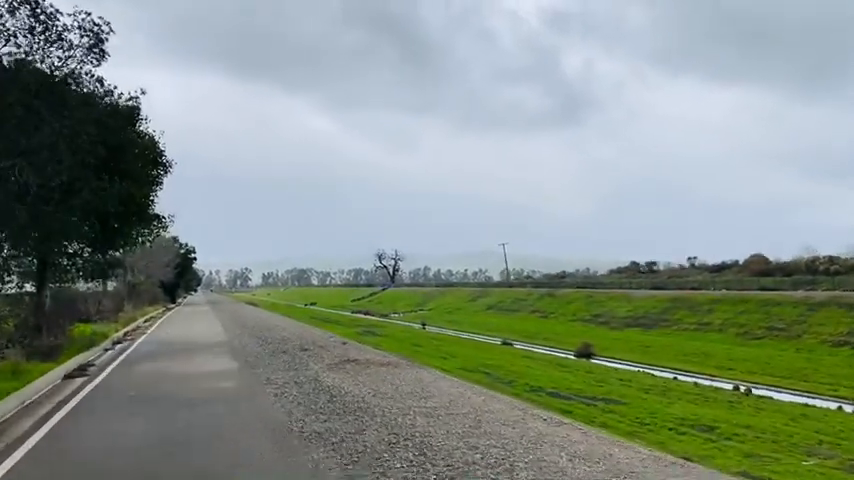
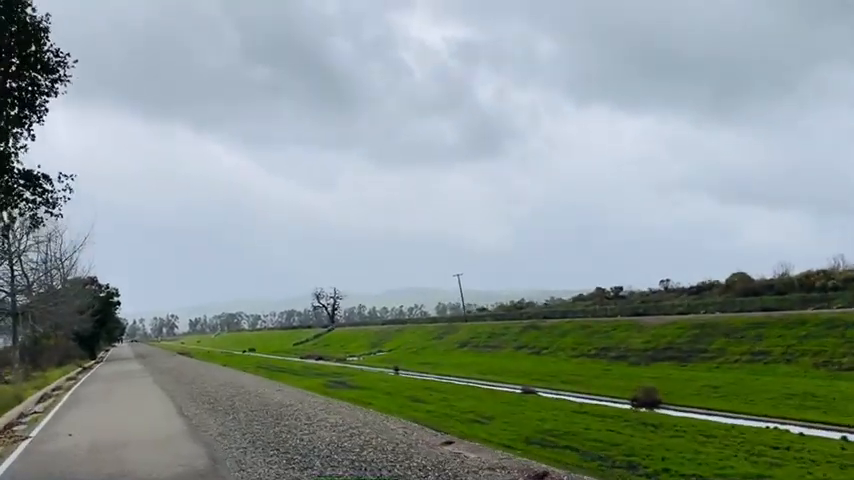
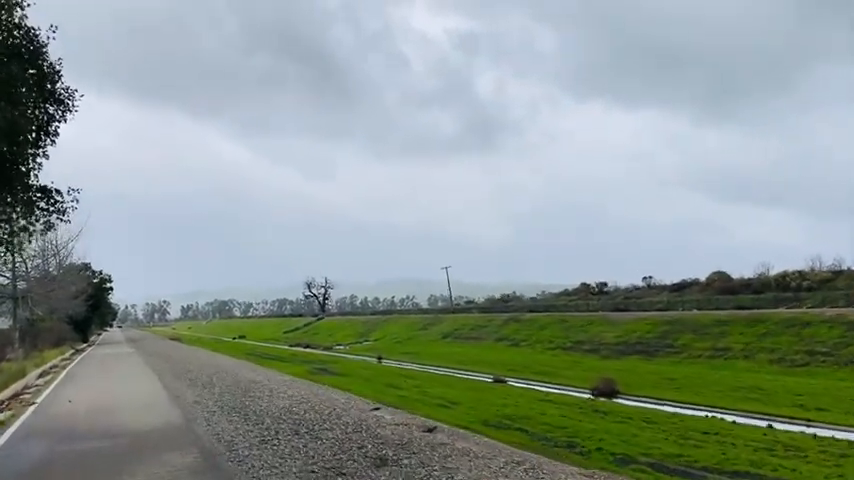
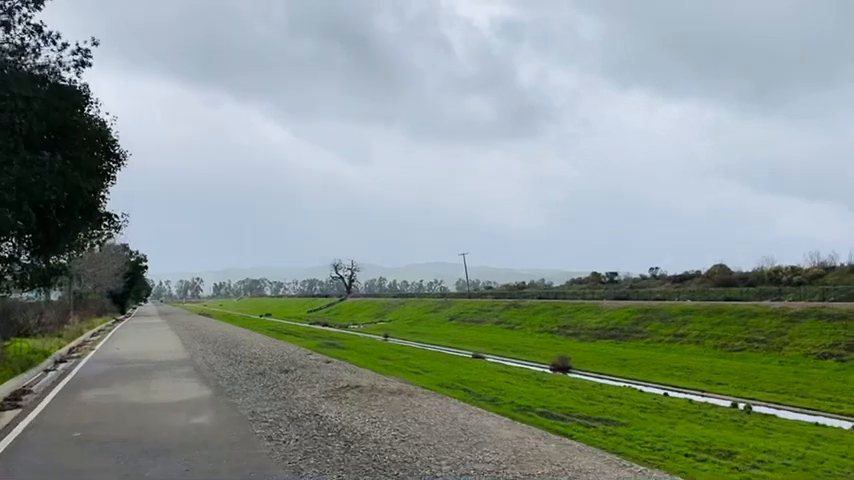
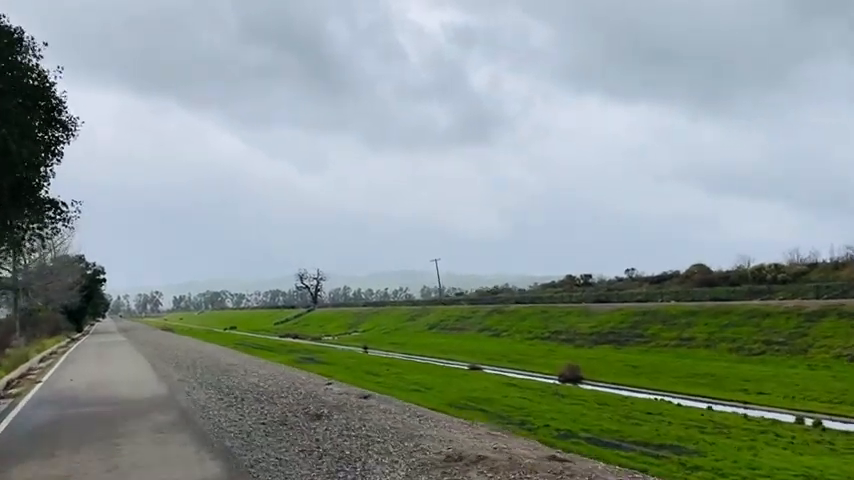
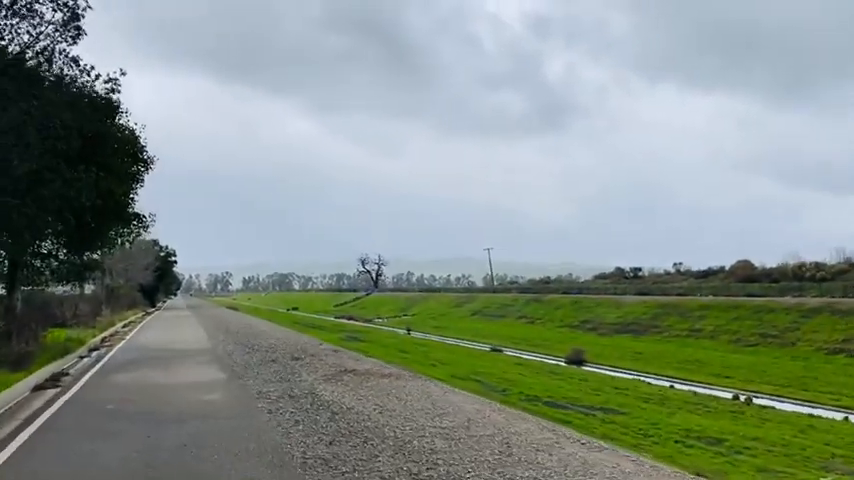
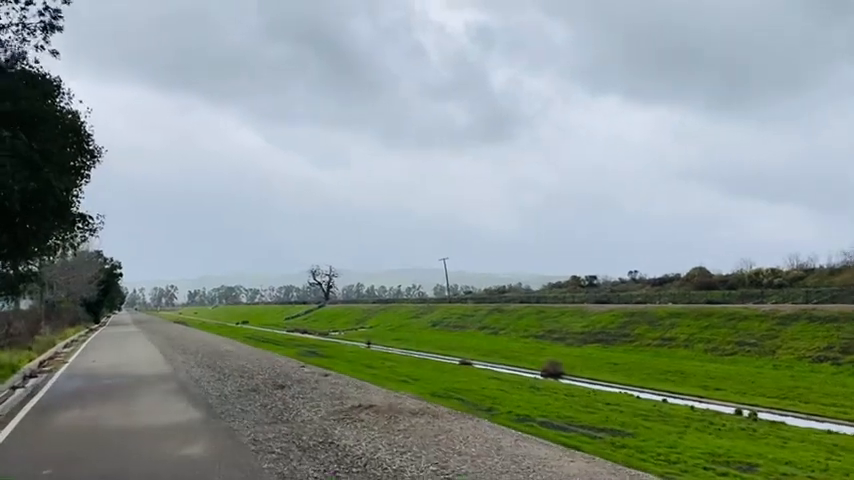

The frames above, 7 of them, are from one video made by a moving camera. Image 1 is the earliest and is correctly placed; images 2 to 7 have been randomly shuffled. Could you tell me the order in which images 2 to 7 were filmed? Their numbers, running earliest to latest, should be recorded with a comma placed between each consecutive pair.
6, 4, 7, 5, 3, 2
